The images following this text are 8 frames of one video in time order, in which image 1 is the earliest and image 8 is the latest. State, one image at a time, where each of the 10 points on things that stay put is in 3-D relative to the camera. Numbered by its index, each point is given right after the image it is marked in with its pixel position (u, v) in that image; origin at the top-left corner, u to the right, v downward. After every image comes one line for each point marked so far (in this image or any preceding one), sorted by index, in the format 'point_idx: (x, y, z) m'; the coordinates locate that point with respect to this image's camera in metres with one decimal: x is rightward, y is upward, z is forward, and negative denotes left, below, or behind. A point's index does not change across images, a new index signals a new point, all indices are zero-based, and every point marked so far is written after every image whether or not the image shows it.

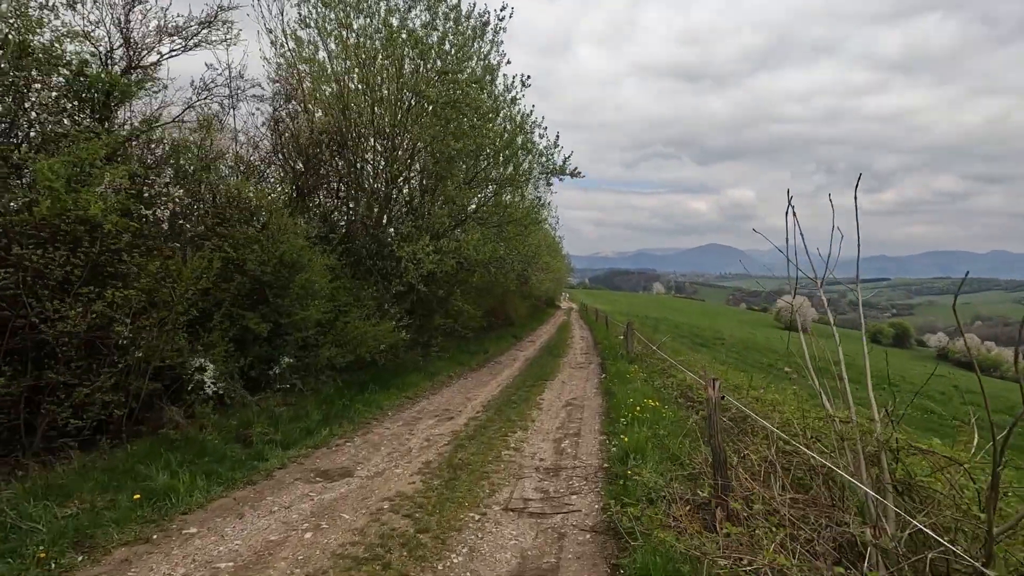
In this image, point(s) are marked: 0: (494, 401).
0: (-0.5, -2.7, +12.6) m
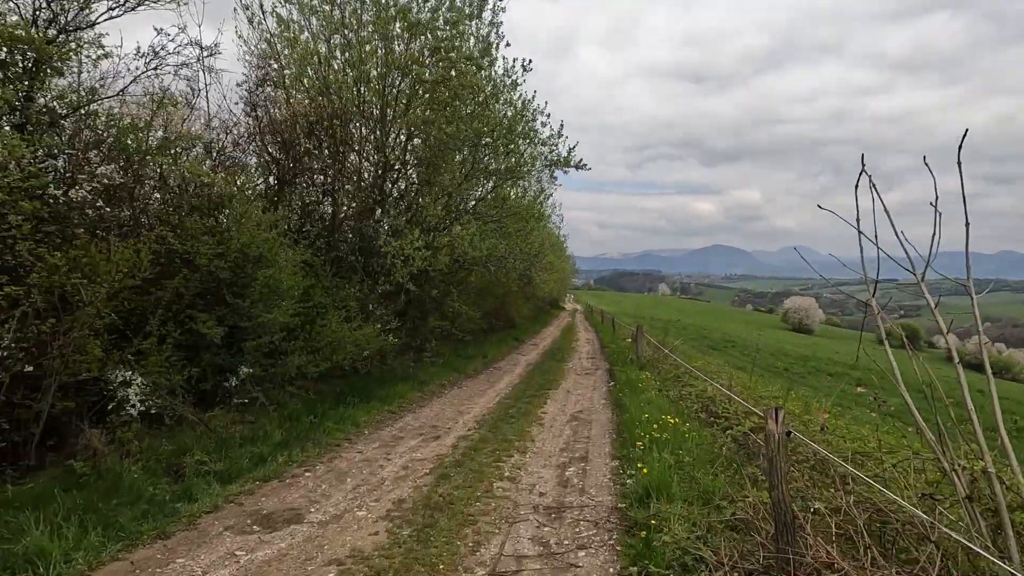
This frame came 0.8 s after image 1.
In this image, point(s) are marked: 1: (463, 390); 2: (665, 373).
0: (-0.5, -2.7, +11.1) m
1: (-1.3, -2.7, +13.9) m
2: (+4.7, -2.7, +16.4) m
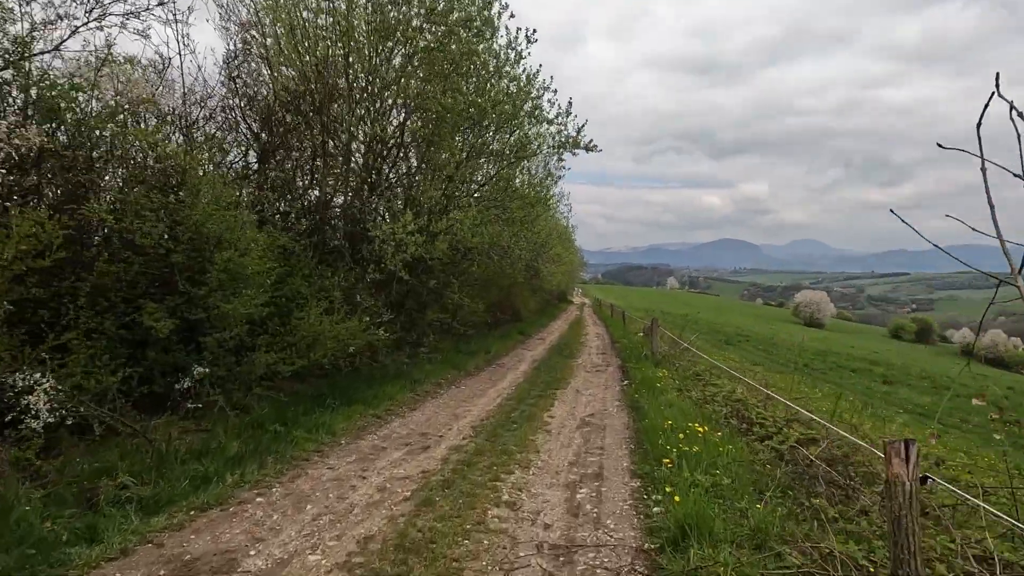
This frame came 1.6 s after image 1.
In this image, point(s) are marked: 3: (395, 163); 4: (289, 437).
0: (-0.5, -2.4, +9.8) m
1: (-1.2, -2.4, +12.6) m
2: (+4.8, -2.4, +15.0) m
3: (-3.3, +3.6, +15.7) m
4: (-3.1, -2.1, +7.5) m
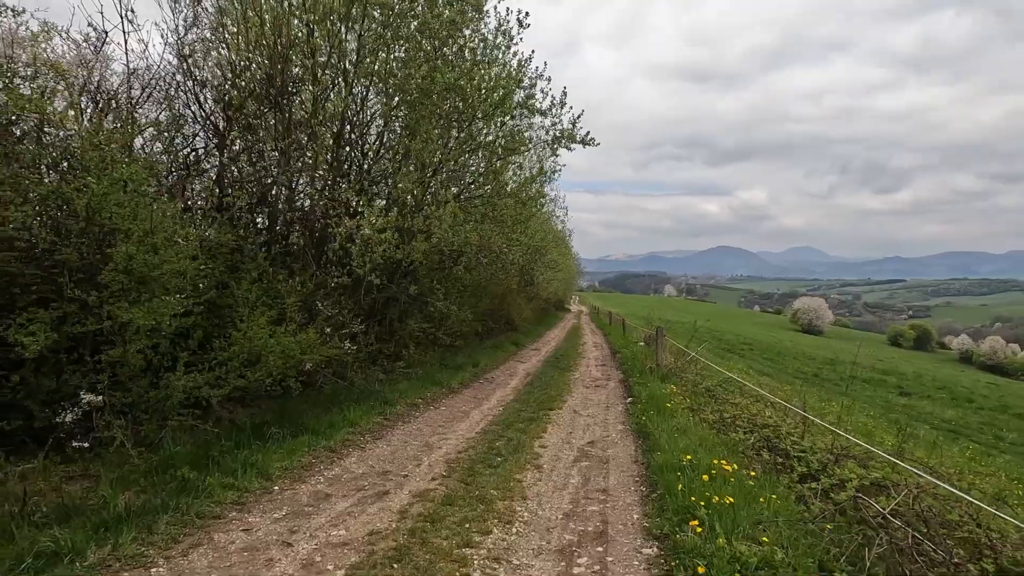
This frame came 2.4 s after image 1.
0: (-0.7, -2.5, +8.1) m
1: (-1.5, -2.5, +10.9) m
2: (+4.5, -2.6, +13.4) m
3: (-3.6, +3.4, +14.1) m
4: (-3.4, -2.2, +5.8) m
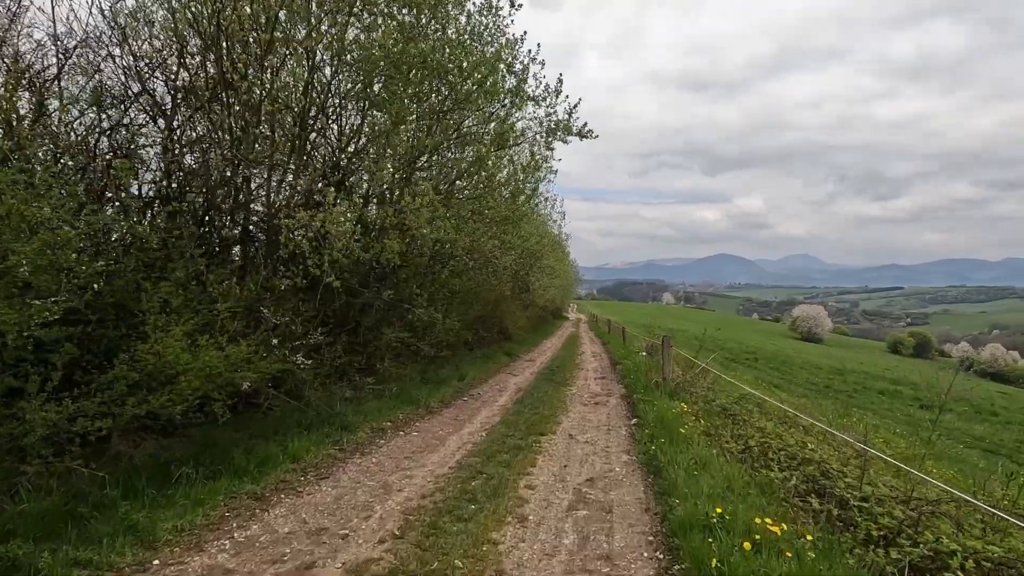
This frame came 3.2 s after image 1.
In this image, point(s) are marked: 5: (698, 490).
0: (-1.0, -2.5, +6.4) m
1: (-1.8, -2.6, +9.2) m
2: (+4.3, -2.7, +11.7) m
3: (-3.9, +3.3, +12.5) m
4: (-3.6, -2.1, +4.1) m
5: (+2.1, -2.3, +6.1) m
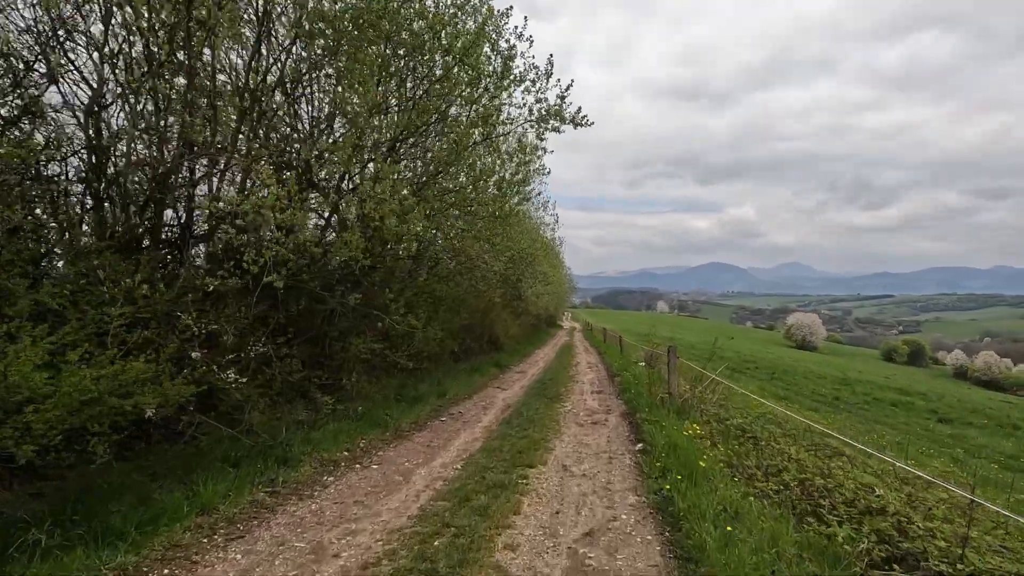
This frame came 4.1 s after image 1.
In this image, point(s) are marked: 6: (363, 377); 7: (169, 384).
0: (-1.2, -2.5, +4.7) m
1: (-2.0, -2.6, +7.5) m
2: (+4.0, -2.7, +10.1) m
3: (-4.2, +3.2, +10.9) m
4: (-3.8, -2.1, +2.4) m
5: (+1.9, -2.3, +4.5) m
6: (-3.6, -2.1, +12.6) m
7: (-3.9, -1.1, +6.1) m
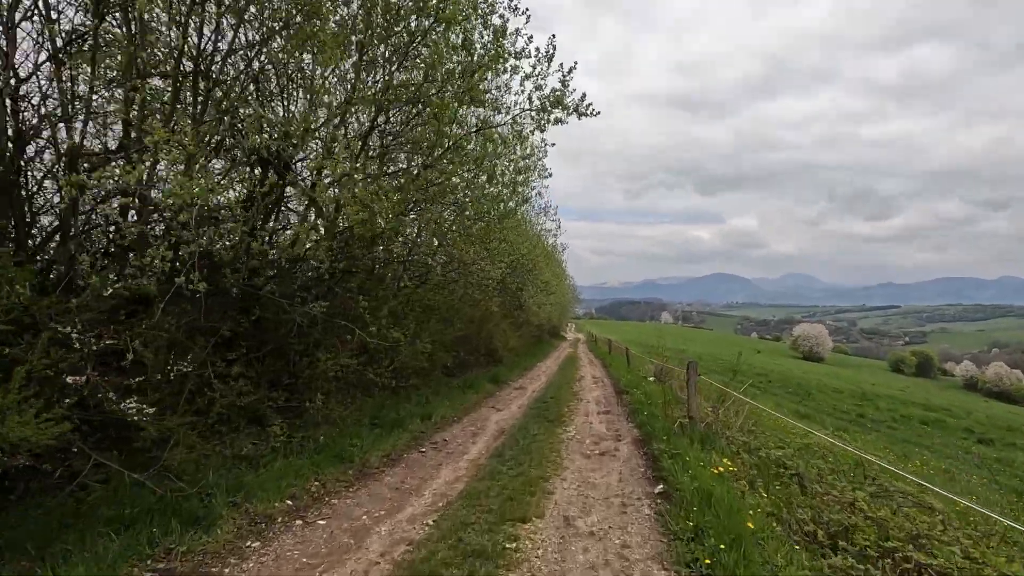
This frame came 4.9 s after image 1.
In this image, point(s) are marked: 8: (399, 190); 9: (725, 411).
0: (-1.4, -2.5, +3.0) m
1: (-2.2, -2.6, +5.8) m
2: (+3.8, -2.8, +8.3) m
3: (-4.4, +3.1, +9.3) m
4: (-4.0, -2.0, +0.7) m
5: (+1.7, -2.2, +2.7) m
6: (-3.7, -2.3, +10.9) m
7: (-4.1, -1.1, +4.4) m
8: (-2.5, +2.2, +11.8) m
9: (+4.5, -2.6, +11.2) m
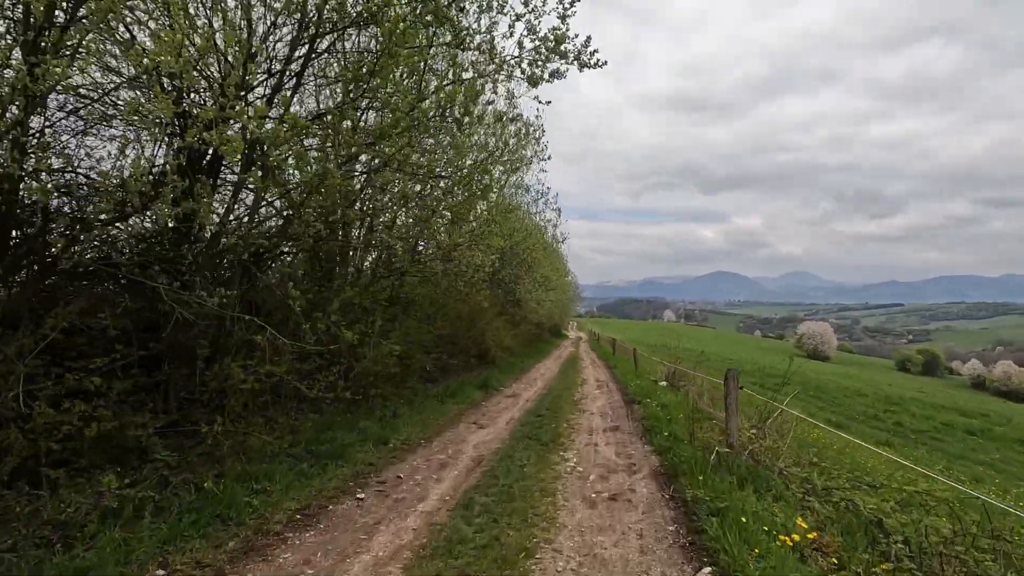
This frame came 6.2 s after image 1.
0: (-1.7, -2.2, +0.4) m
1: (-2.5, -2.4, +3.2) m
2: (+3.5, -2.5, +5.7) m
3: (-4.7, +3.4, +6.7) m
4: (-4.4, -1.8, -1.9) m
5: (+1.4, -2.0, +0.1) m
6: (-4.0, -2.0, +8.3) m
7: (-4.4, -0.9, +1.8) m
8: (-2.8, +2.4, +9.2) m
9: (+4.2, -2.4, +8.5) m
